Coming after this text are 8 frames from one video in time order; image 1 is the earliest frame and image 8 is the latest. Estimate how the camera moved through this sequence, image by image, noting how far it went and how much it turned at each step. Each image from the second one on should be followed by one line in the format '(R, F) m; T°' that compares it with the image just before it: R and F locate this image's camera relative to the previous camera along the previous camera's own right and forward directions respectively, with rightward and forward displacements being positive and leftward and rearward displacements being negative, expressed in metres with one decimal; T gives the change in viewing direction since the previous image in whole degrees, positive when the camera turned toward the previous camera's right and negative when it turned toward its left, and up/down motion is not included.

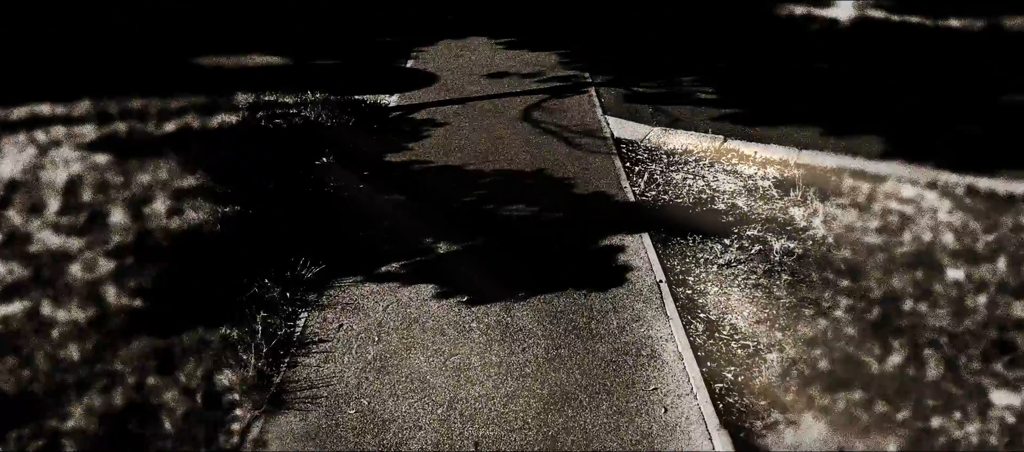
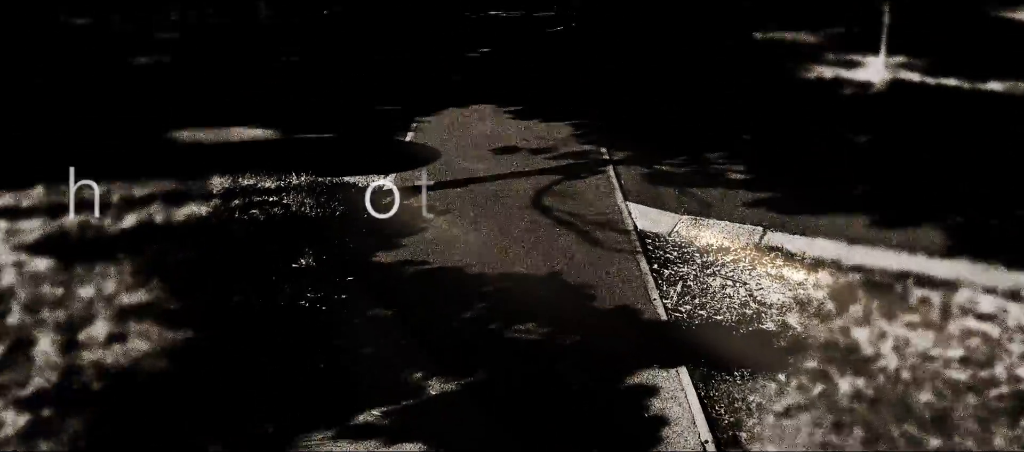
(0.0, +1.1) m; -1°
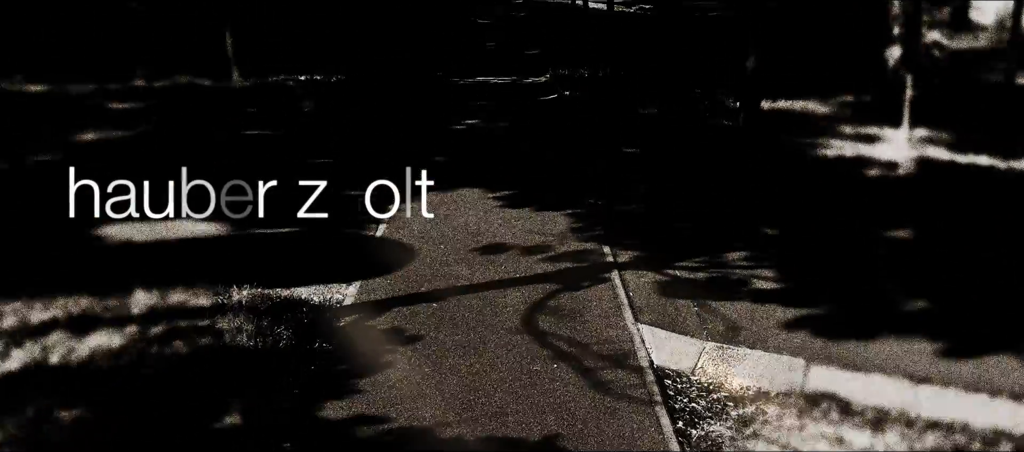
(0.0, +1.5) m; +1°
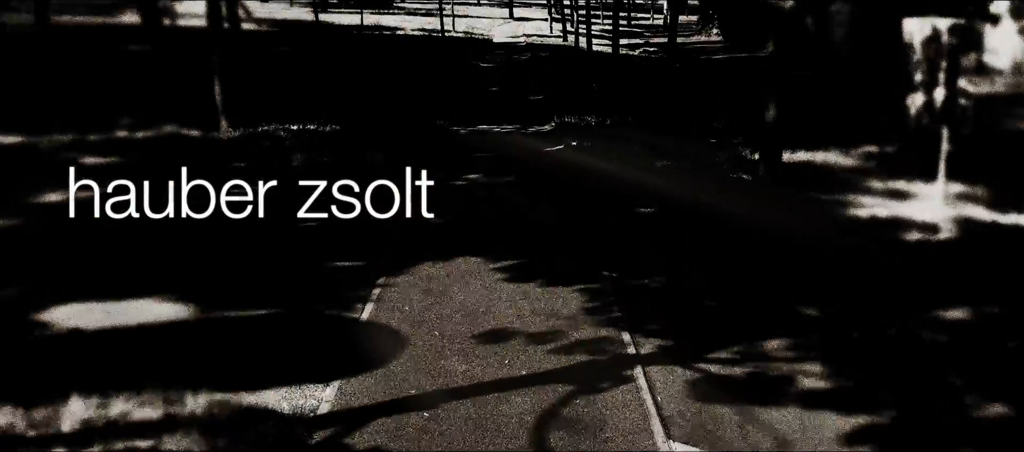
(0.0, +1.1) m; 0°
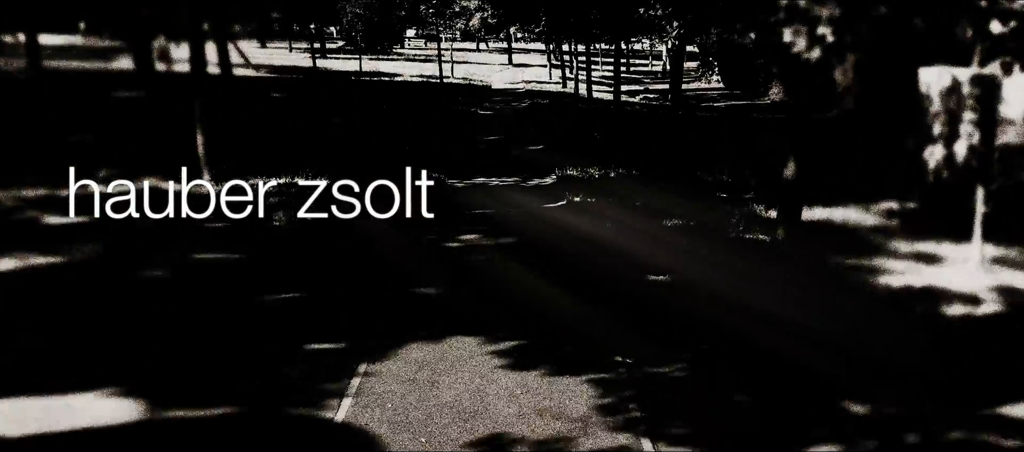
(0.0, +1.1) m; 0°
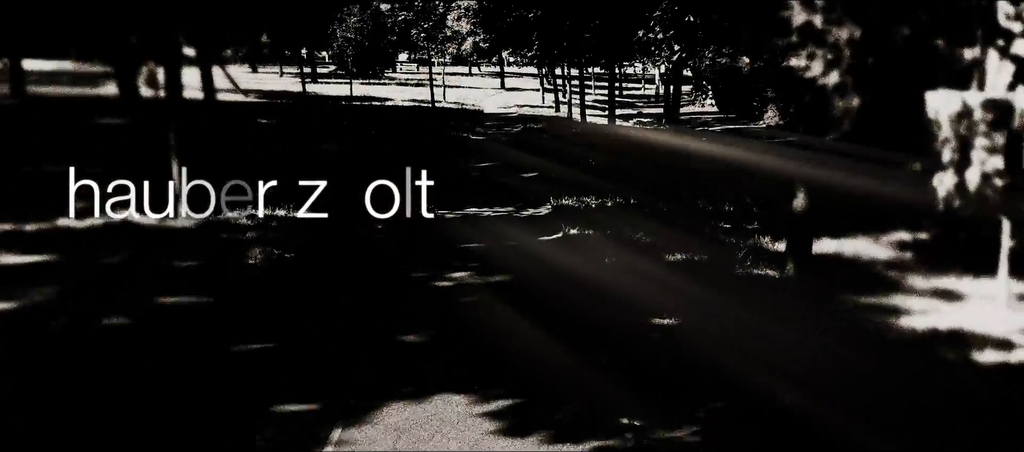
(0.0, +0.9) m; 0°
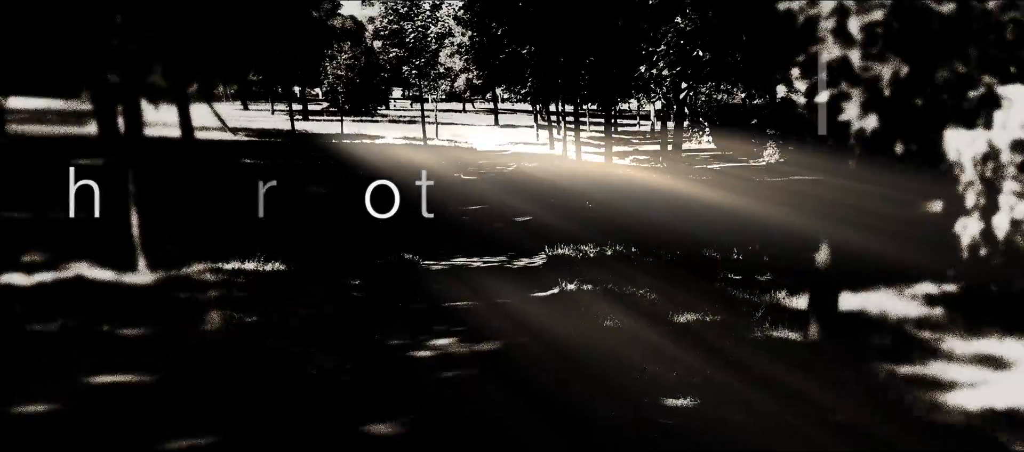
(+0.1, +1.4) m; 0°
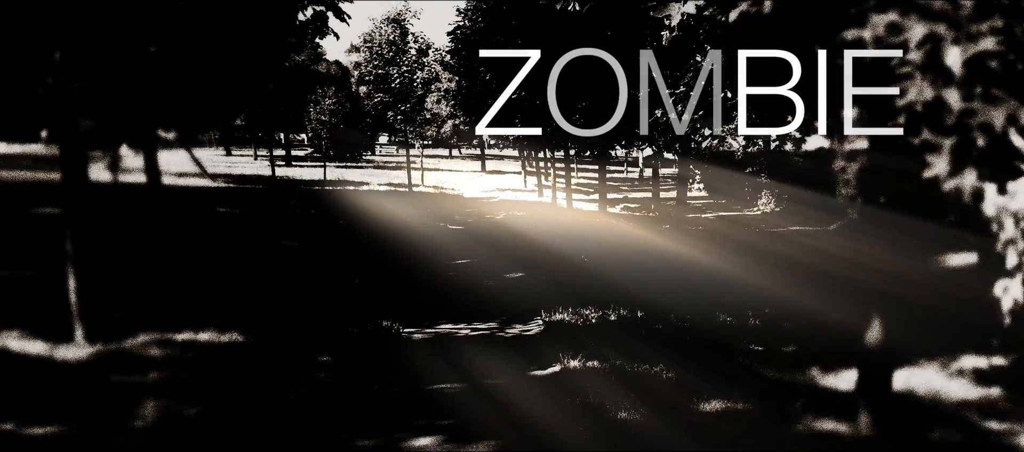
(-0.1, +1.8) m; +1°
